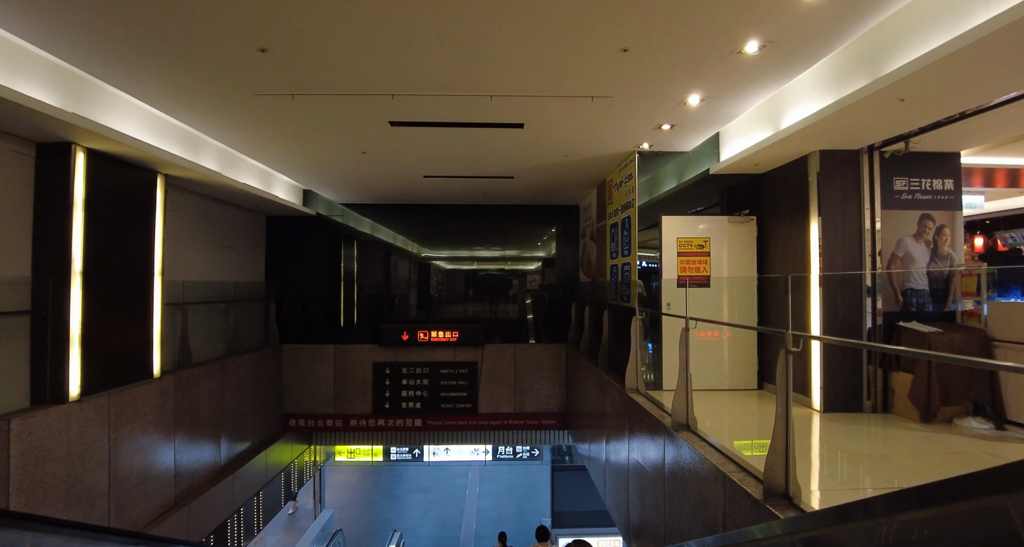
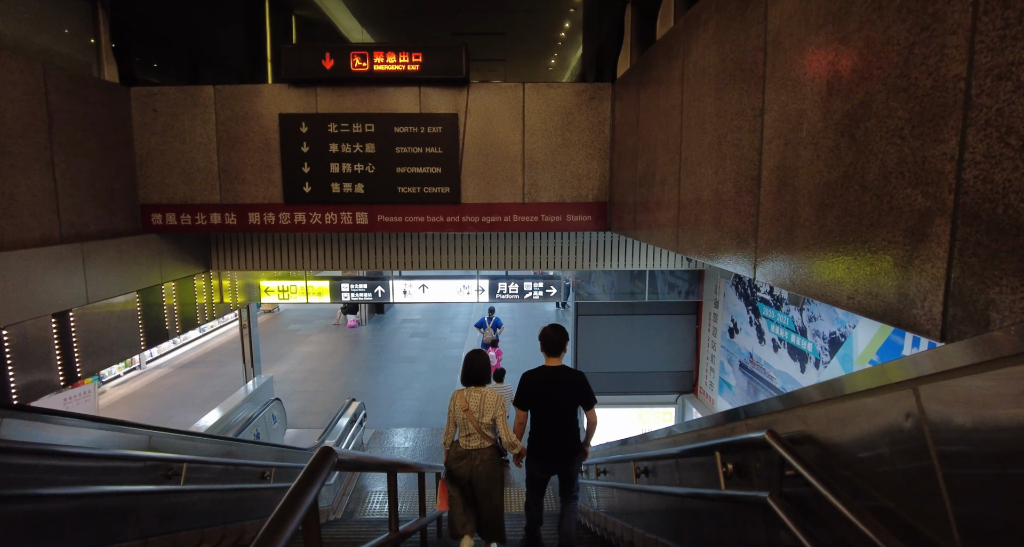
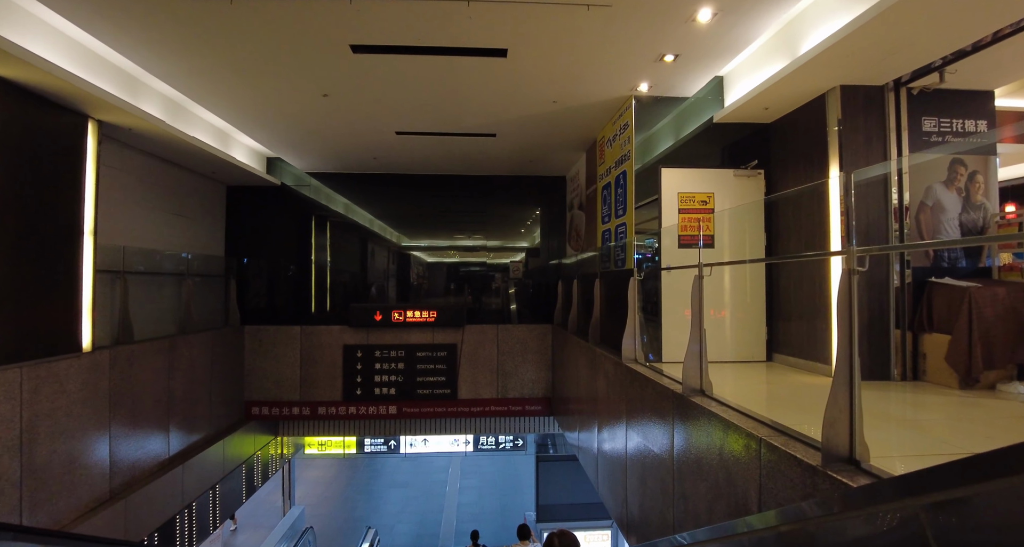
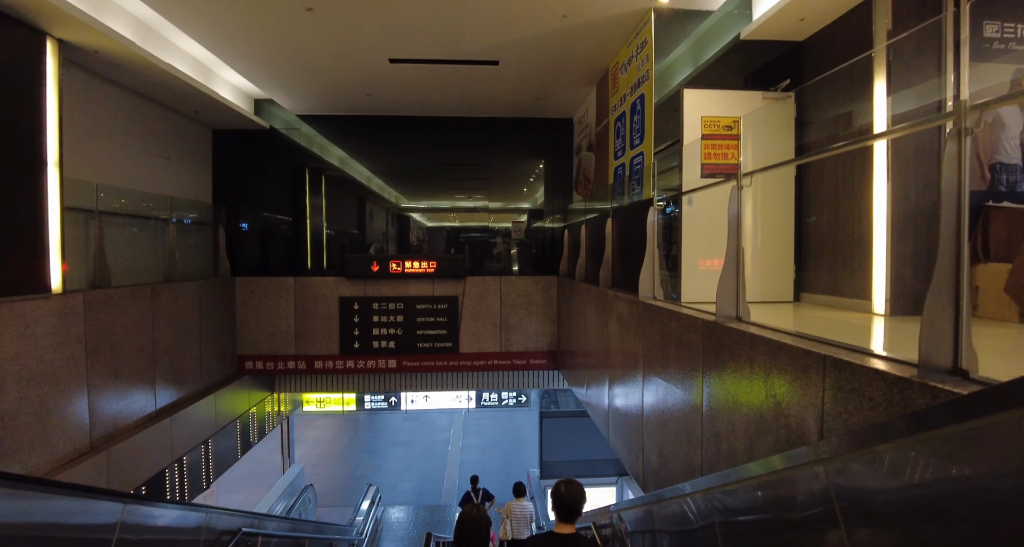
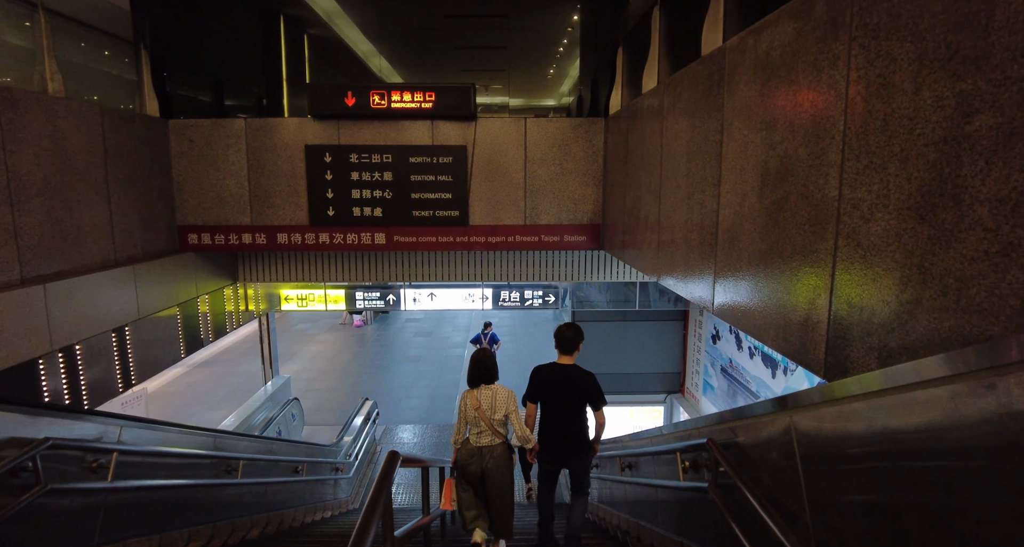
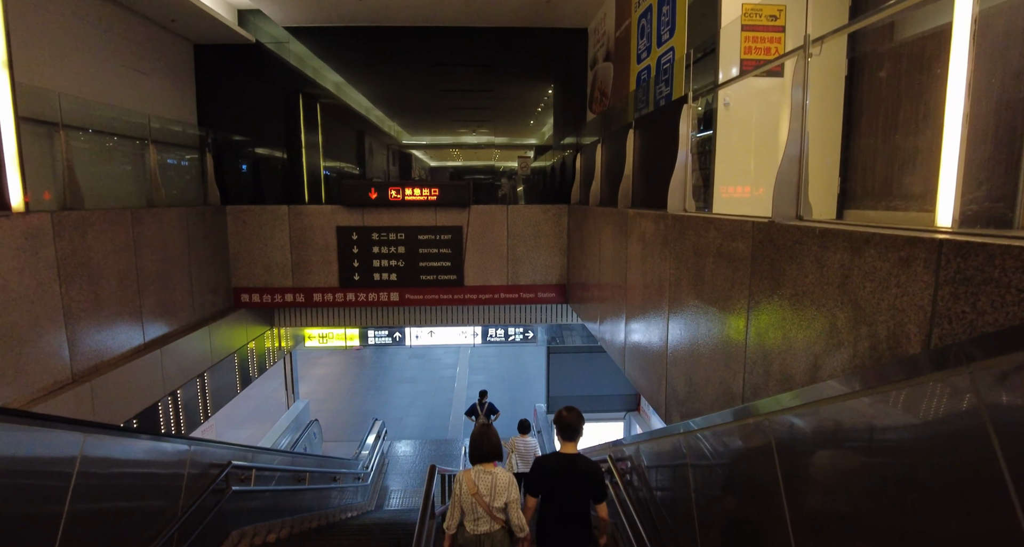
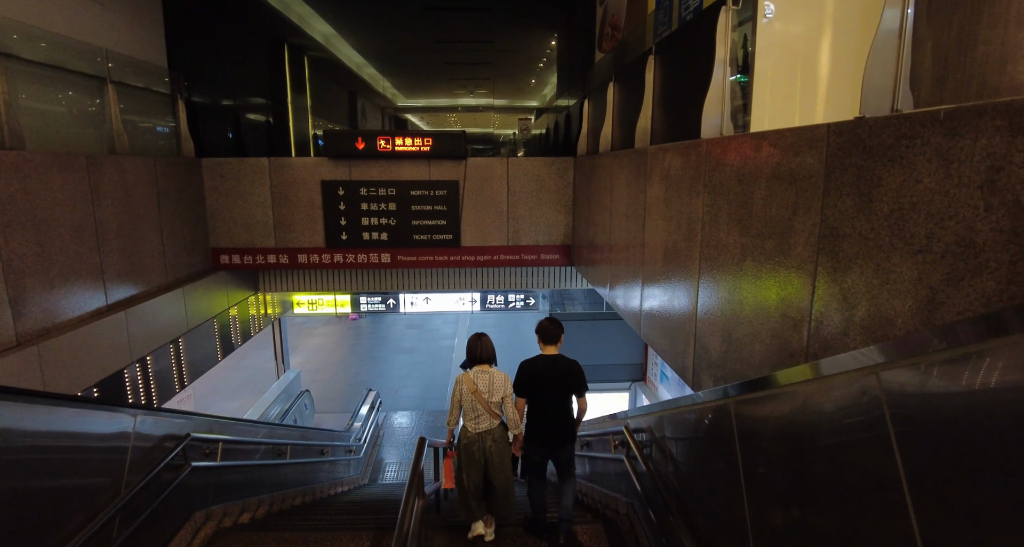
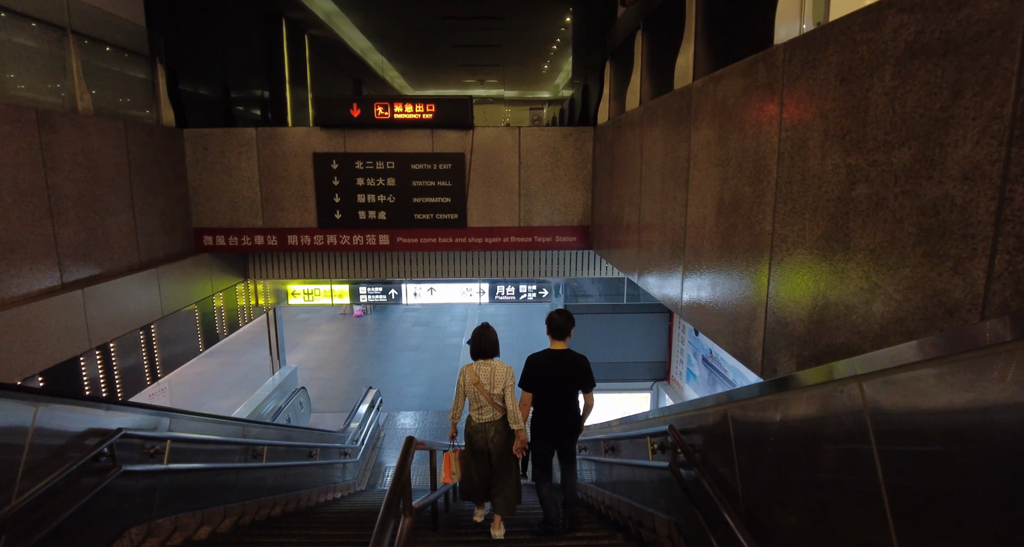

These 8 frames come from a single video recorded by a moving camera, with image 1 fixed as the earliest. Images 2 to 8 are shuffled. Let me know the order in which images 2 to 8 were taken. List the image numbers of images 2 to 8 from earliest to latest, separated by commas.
3, 4, 6, 7, 8, 5, 2
